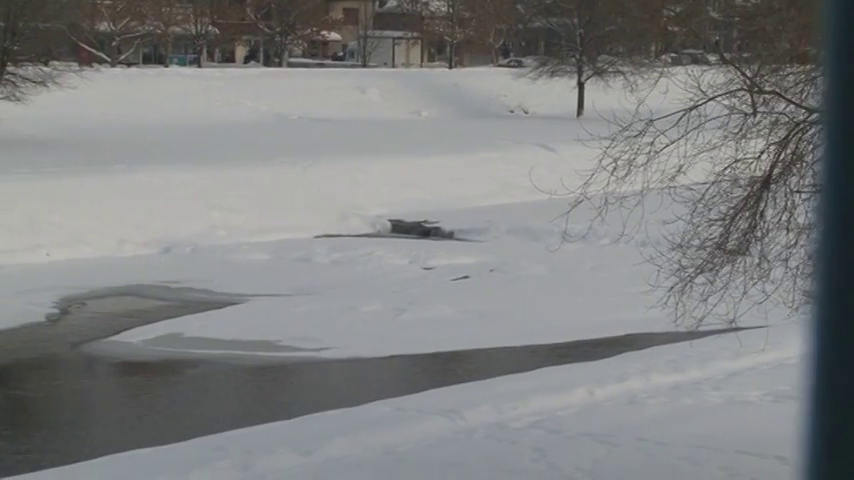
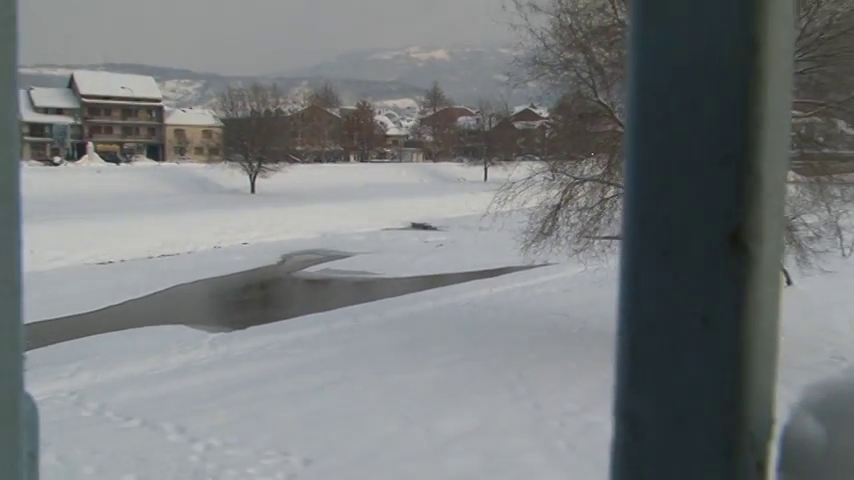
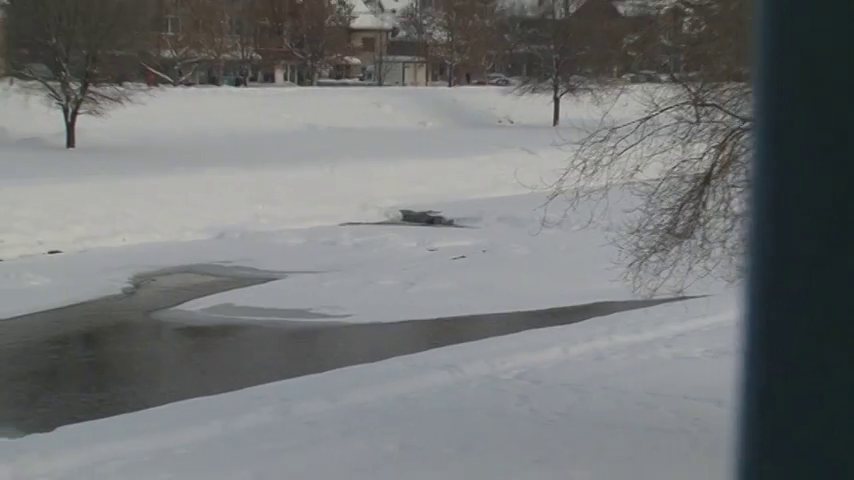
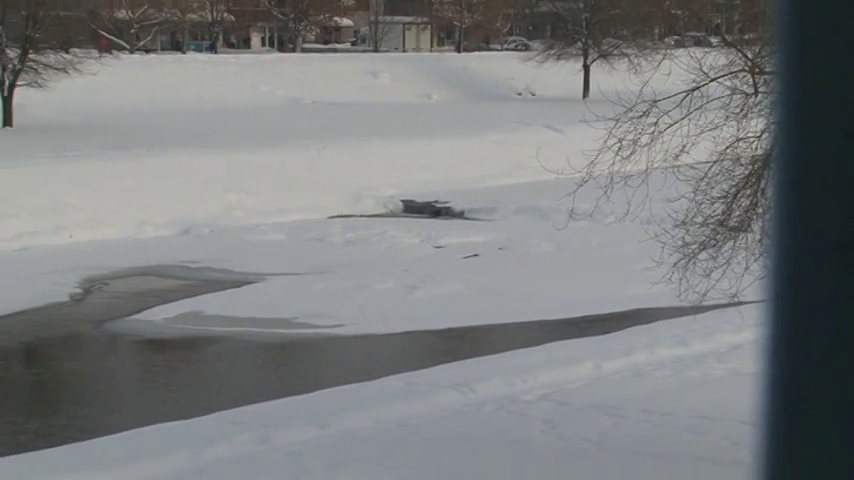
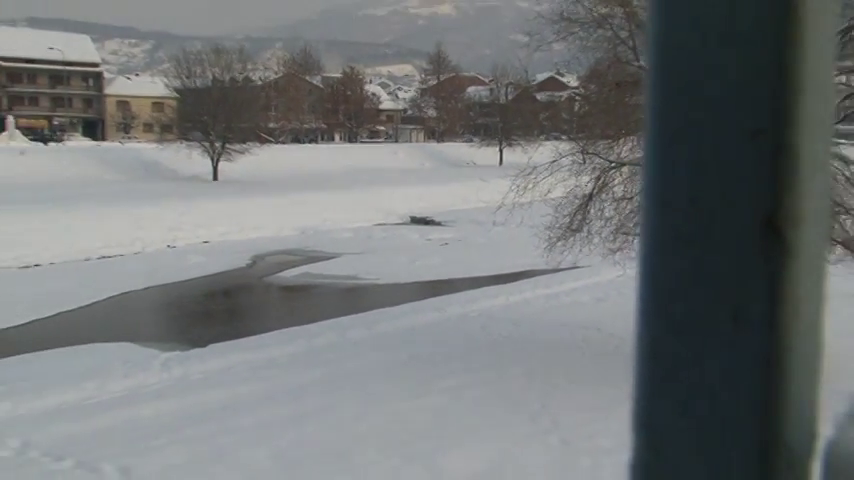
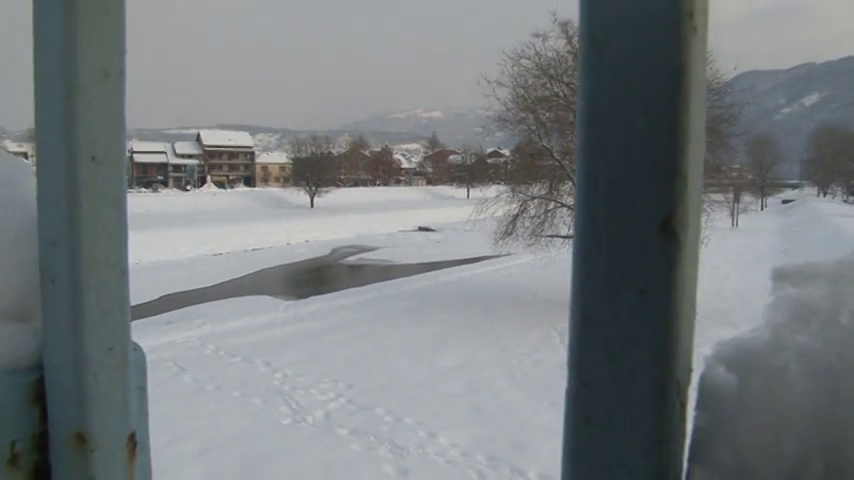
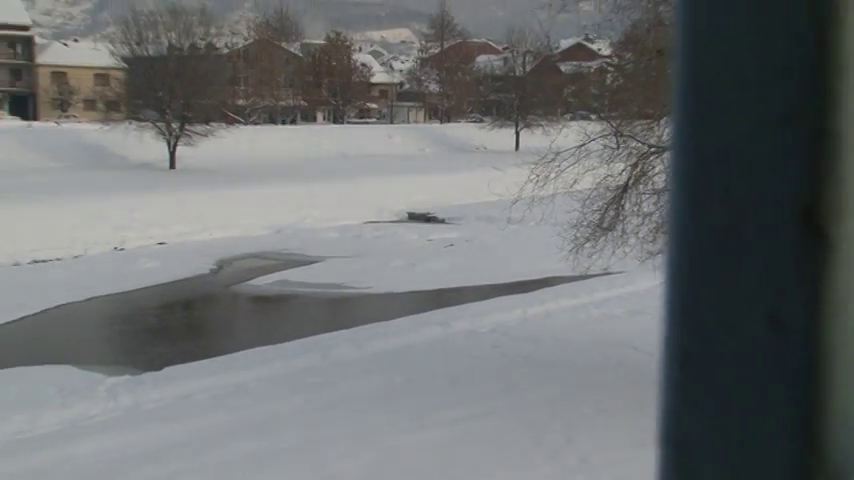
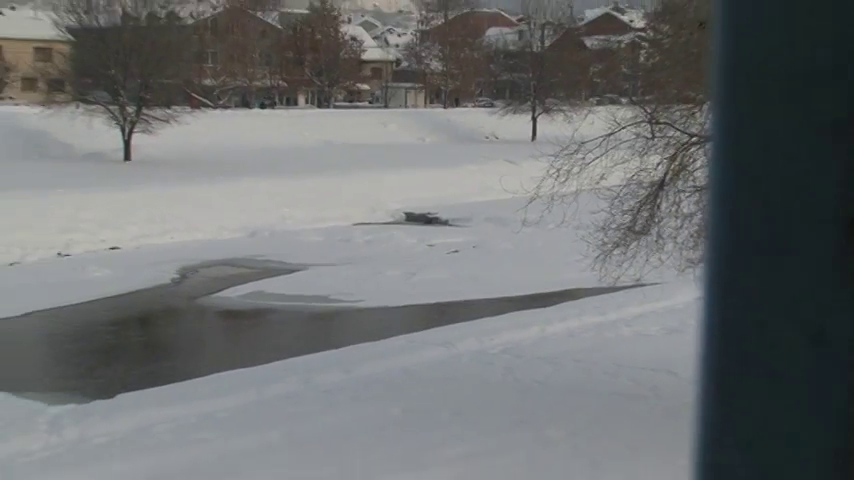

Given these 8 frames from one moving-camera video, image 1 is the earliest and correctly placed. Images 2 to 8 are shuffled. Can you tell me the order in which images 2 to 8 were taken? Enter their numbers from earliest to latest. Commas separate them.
4, 3, 8, 7, 5, 2, 6
